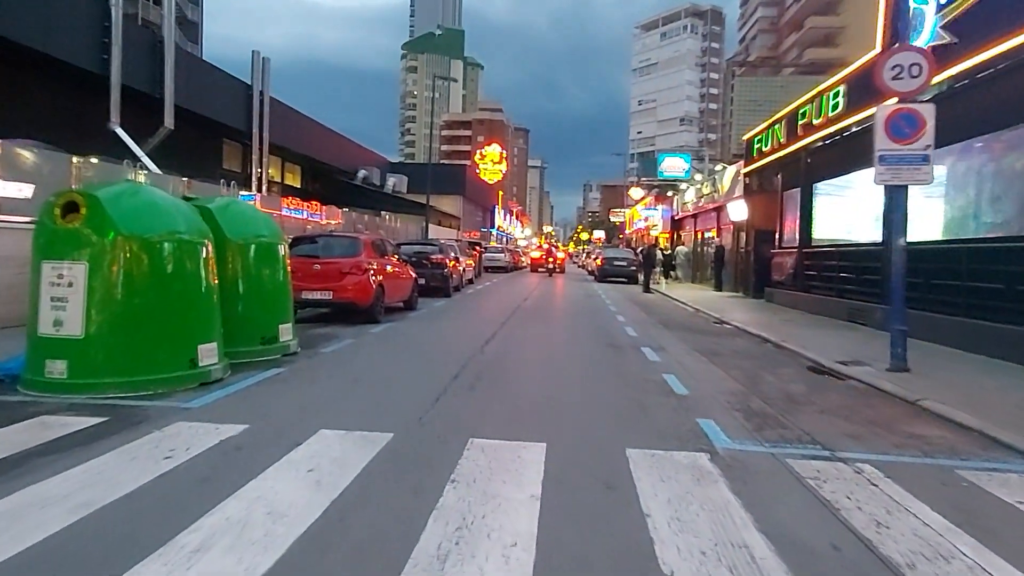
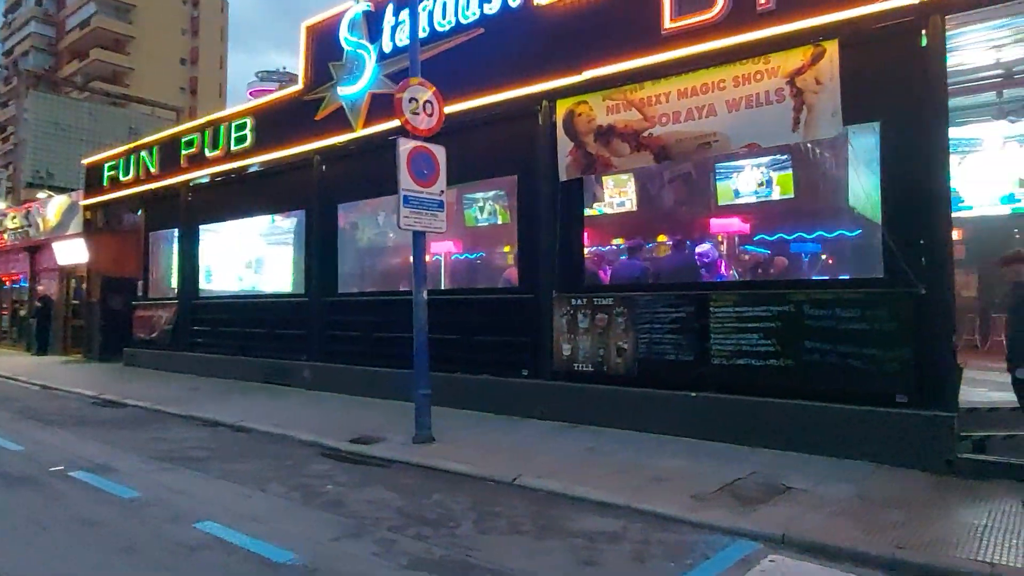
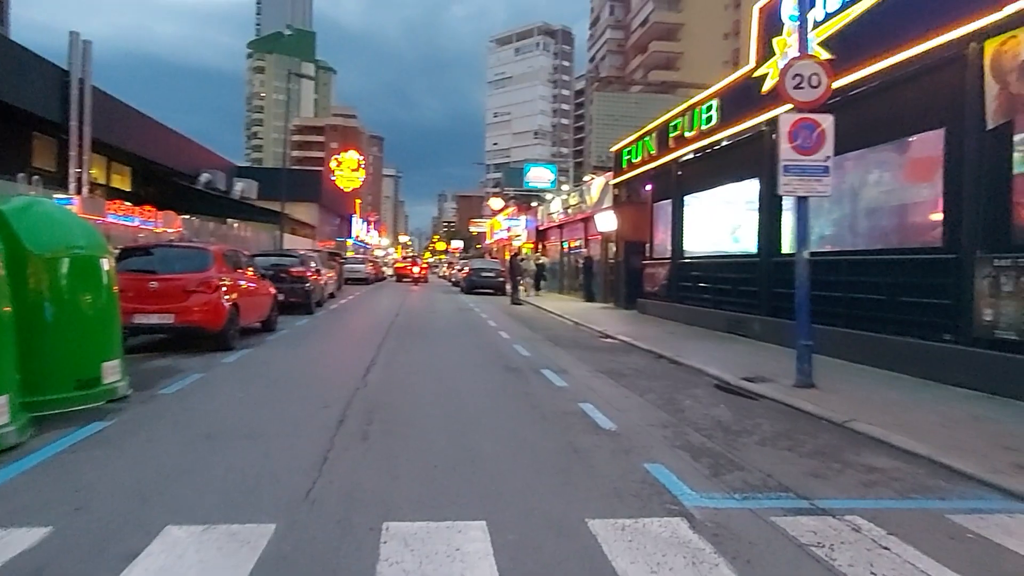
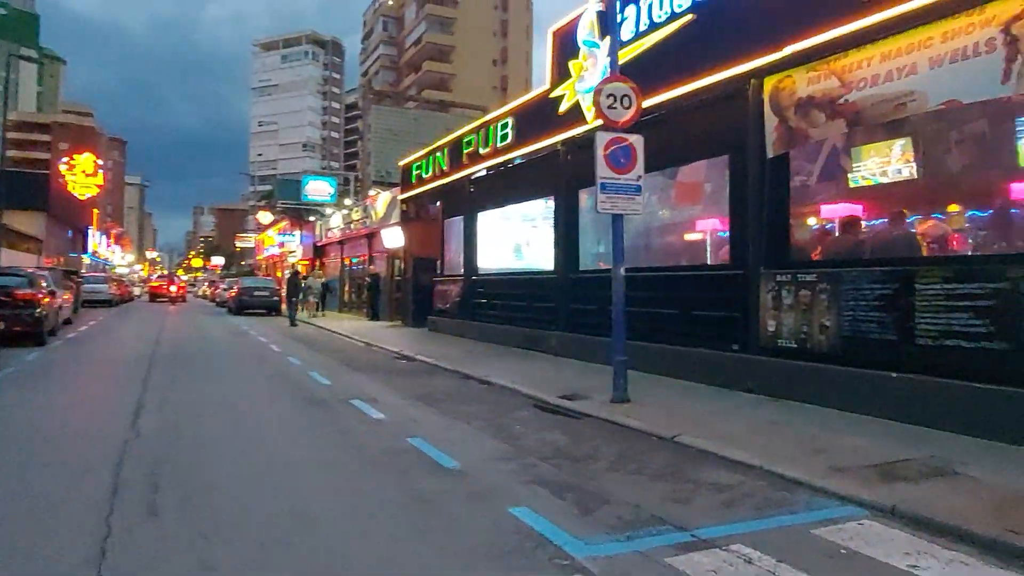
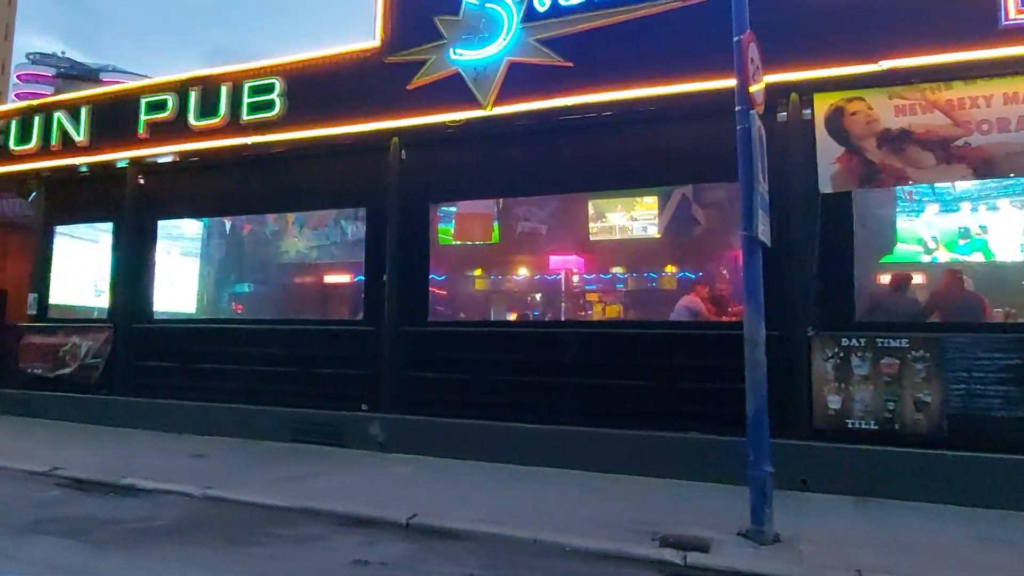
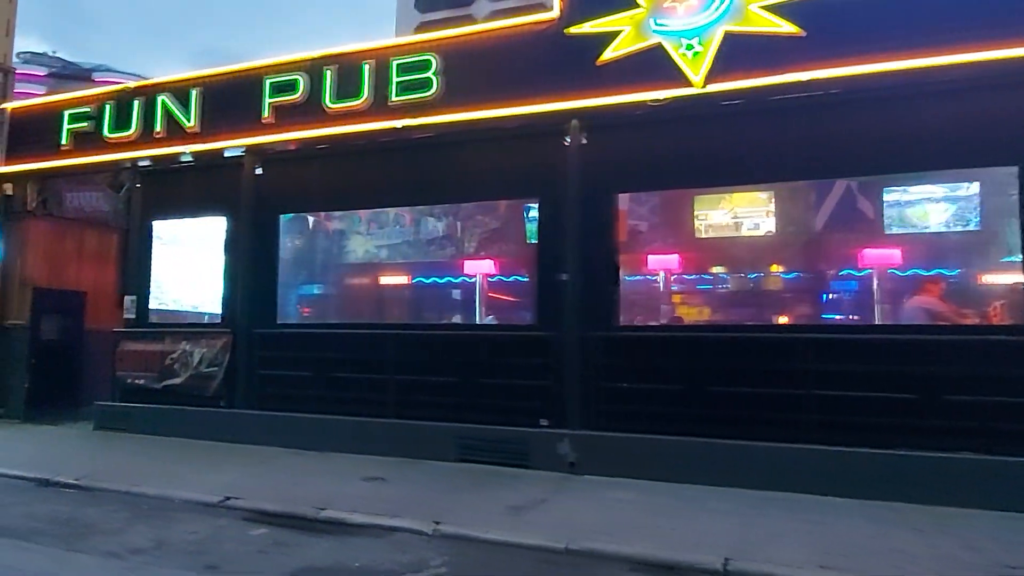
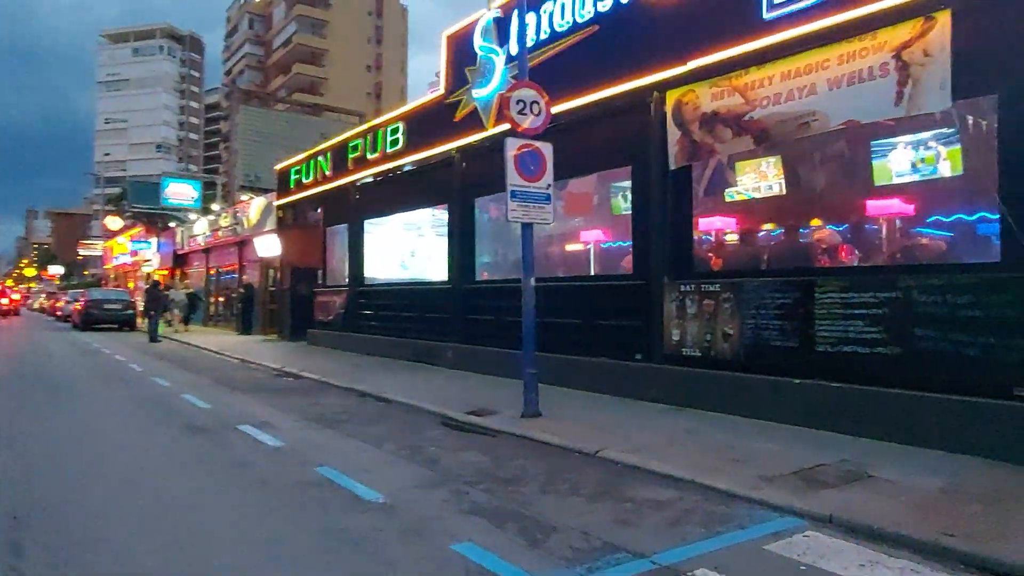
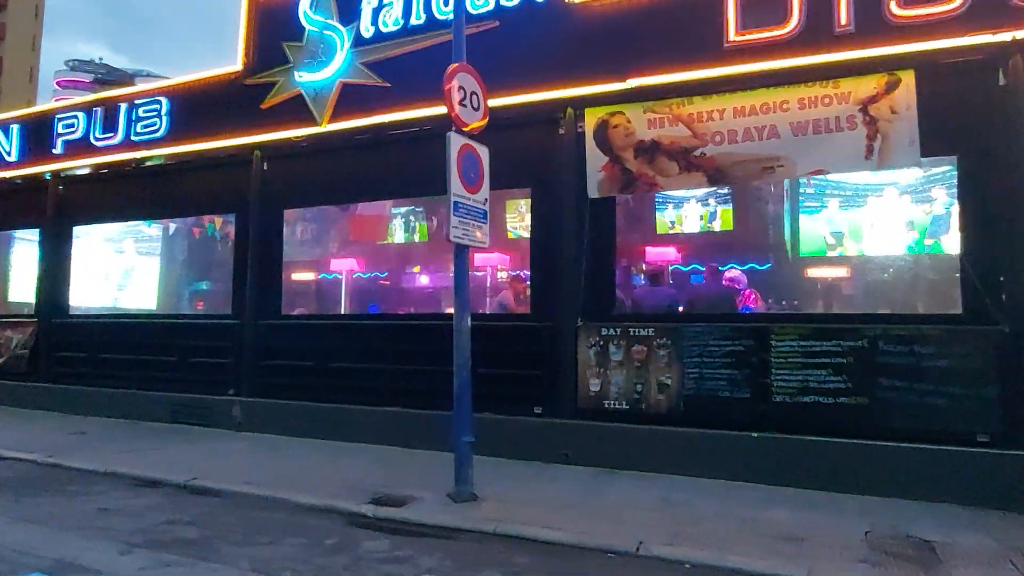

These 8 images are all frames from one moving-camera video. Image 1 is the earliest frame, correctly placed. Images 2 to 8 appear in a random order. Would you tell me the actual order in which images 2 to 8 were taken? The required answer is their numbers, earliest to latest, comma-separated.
3, 4, 7, 2, 8, 5, 6
